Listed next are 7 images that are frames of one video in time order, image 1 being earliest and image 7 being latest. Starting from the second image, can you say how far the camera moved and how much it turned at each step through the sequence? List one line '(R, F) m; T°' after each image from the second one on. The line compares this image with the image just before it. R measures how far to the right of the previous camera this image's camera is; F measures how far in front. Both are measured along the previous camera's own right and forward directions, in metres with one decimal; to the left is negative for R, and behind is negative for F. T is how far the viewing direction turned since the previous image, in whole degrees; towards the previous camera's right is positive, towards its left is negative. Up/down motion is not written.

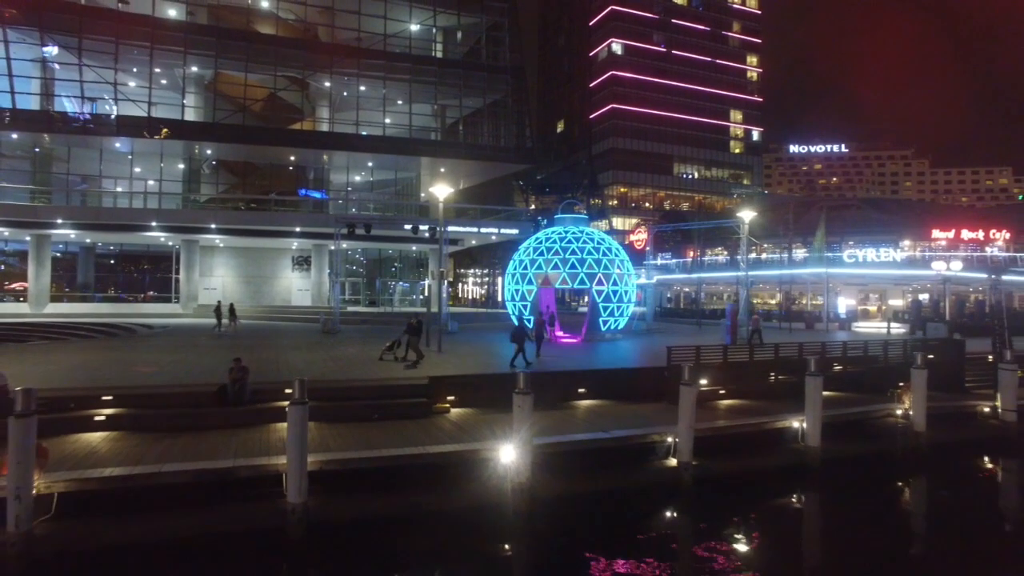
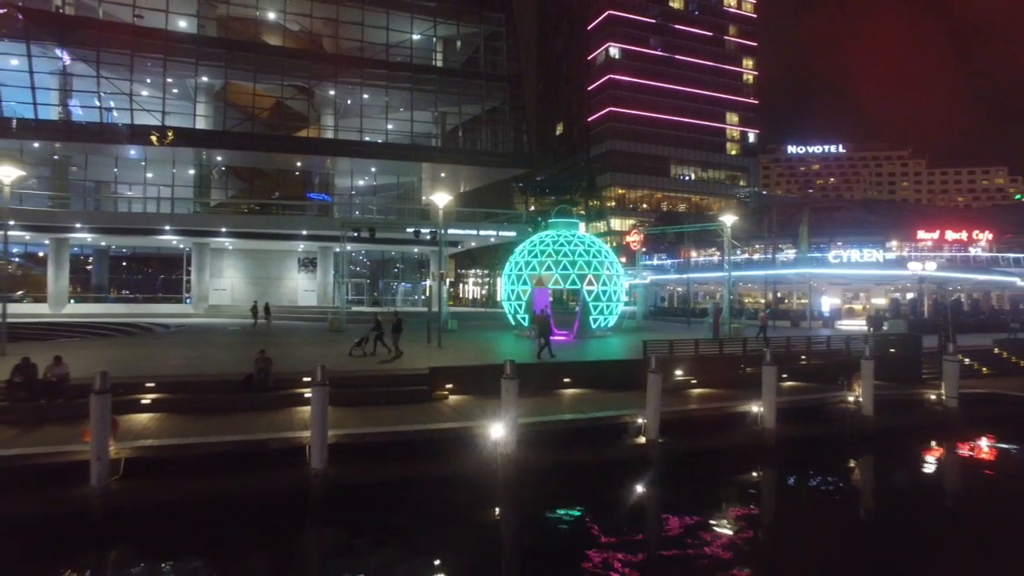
(+0.2, -1.4) m; 0°
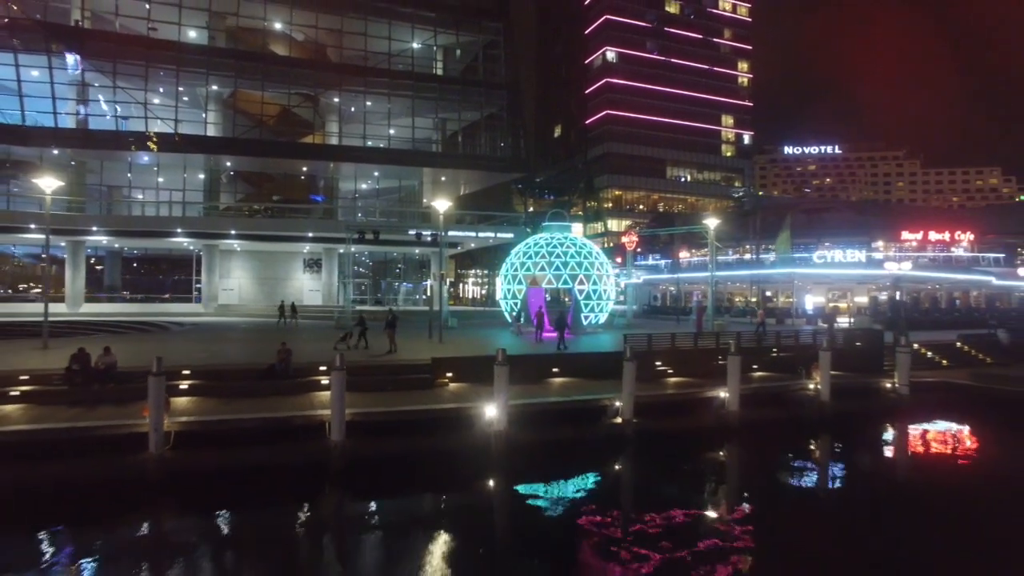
(+0.2, -1.4) m; 0°
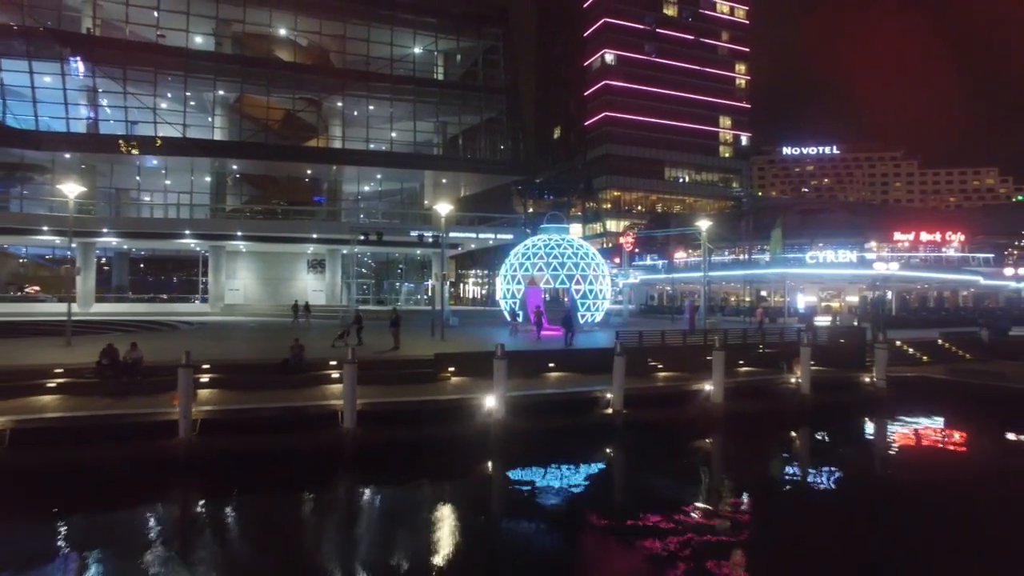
(0.0, -0.9) m; 0°
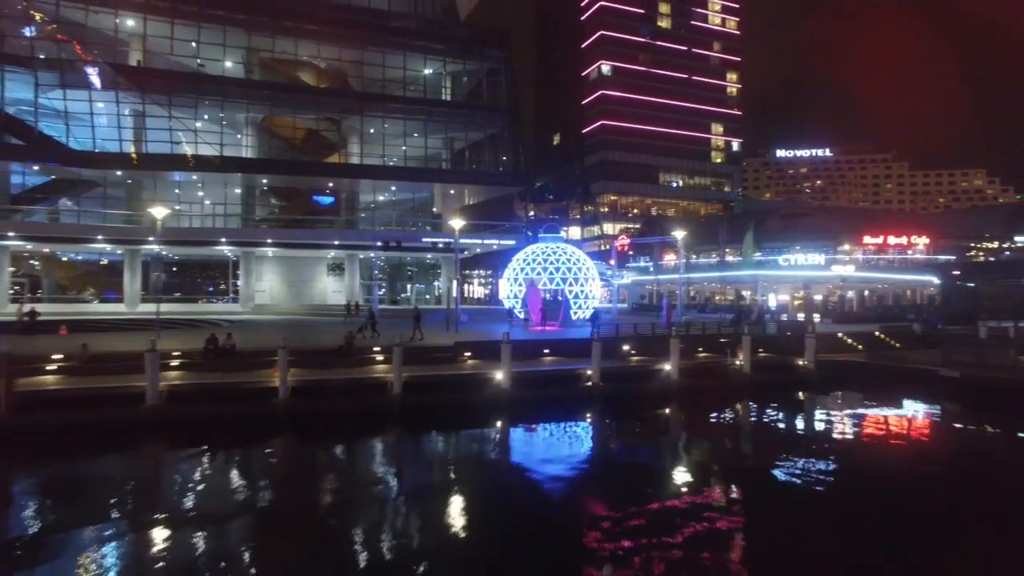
(0.0, -4.0) m; 0°
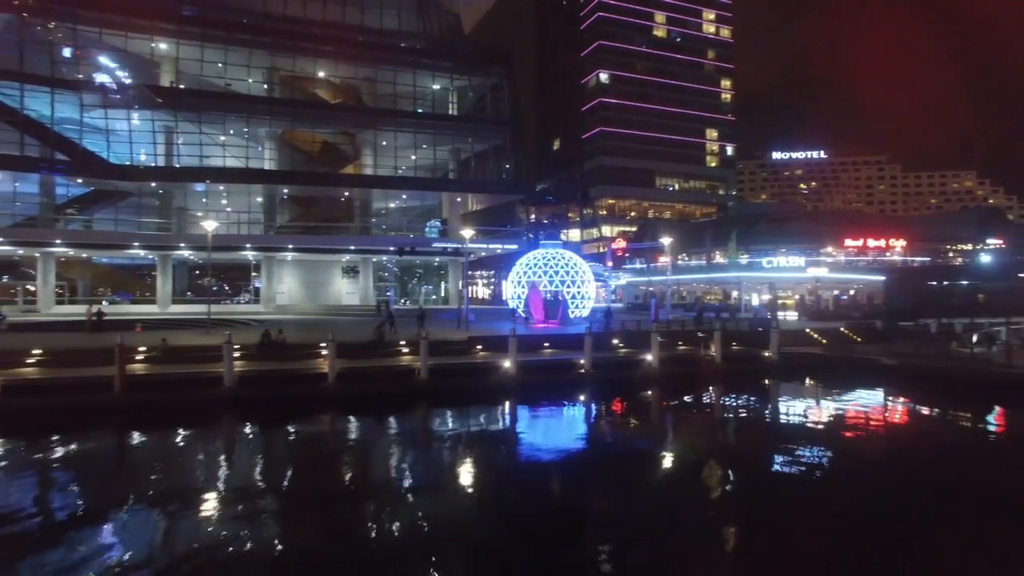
(-0.1, -3.2) m; 0°
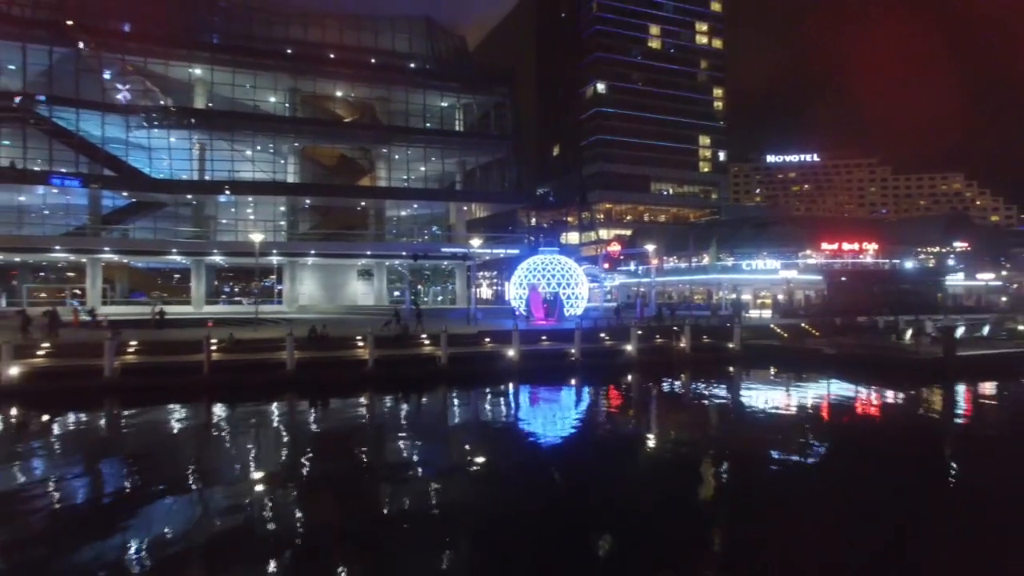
(0.0, -4.1) m; 0°
